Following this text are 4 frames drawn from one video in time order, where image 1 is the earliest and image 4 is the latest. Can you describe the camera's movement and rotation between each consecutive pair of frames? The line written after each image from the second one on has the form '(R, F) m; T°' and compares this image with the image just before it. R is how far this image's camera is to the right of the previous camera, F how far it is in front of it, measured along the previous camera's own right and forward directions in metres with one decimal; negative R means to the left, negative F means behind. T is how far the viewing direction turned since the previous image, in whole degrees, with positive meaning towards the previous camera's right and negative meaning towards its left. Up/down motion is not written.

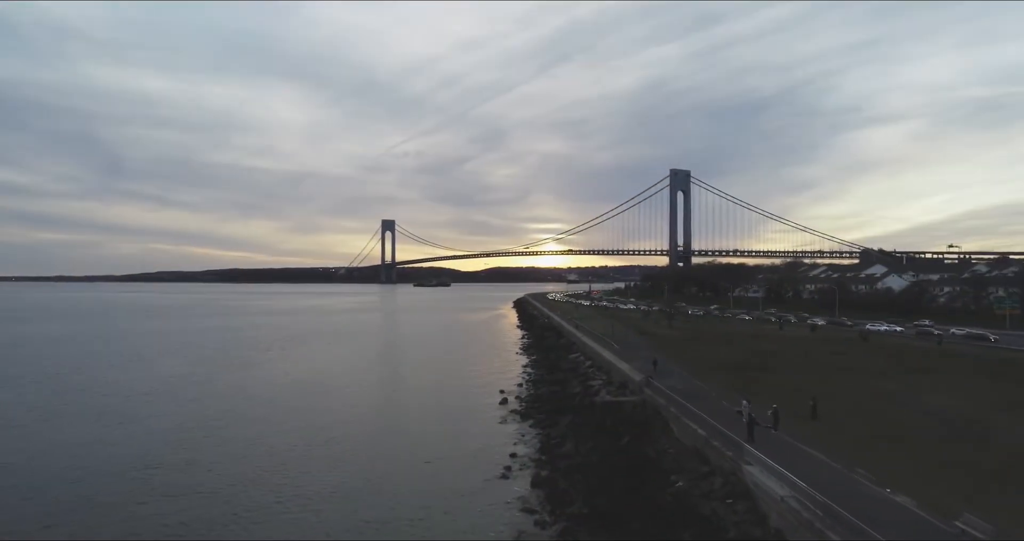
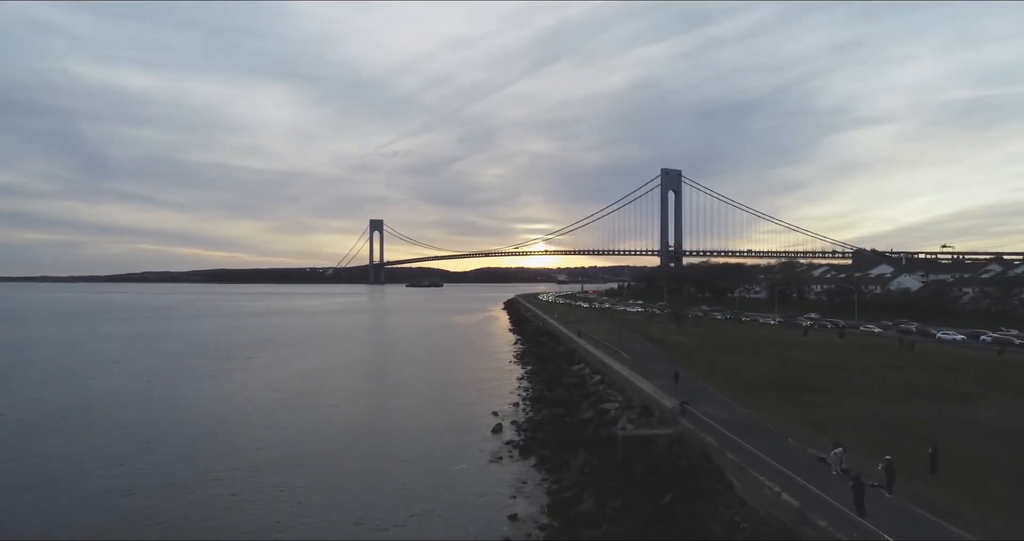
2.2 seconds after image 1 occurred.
(0.0, +1.1) m; +1°
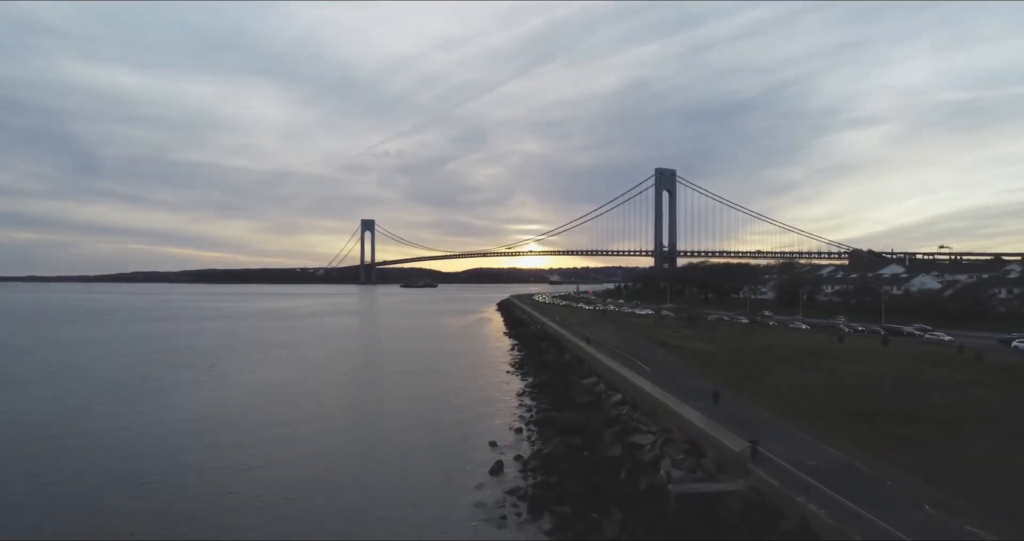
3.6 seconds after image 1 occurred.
(-0.1, +1.1) m; +1°
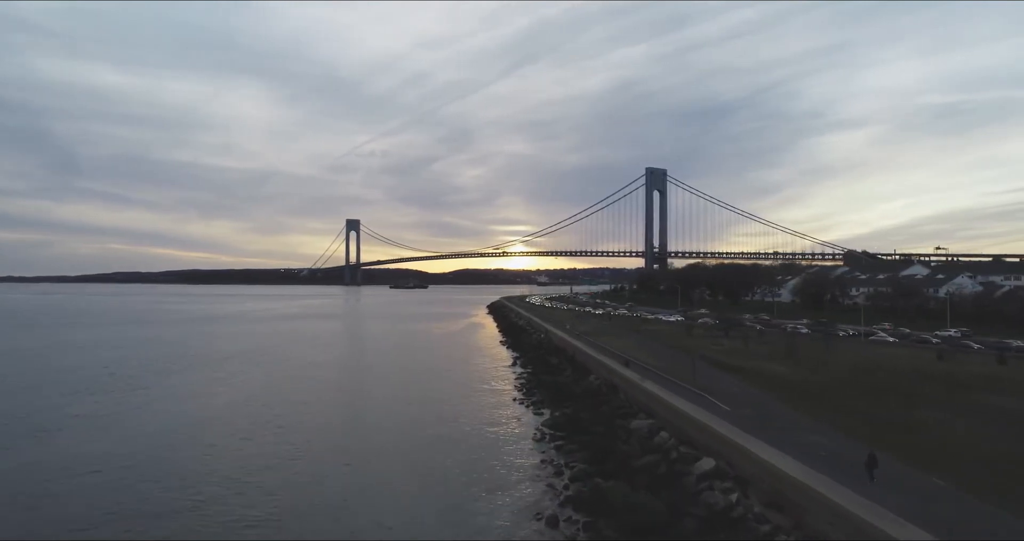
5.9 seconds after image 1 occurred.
(-0.2, +1.8) m; +1°
